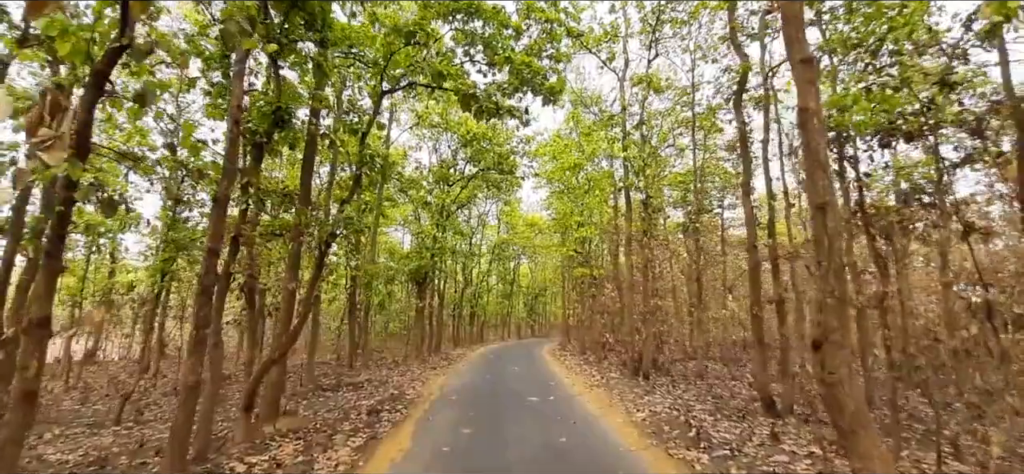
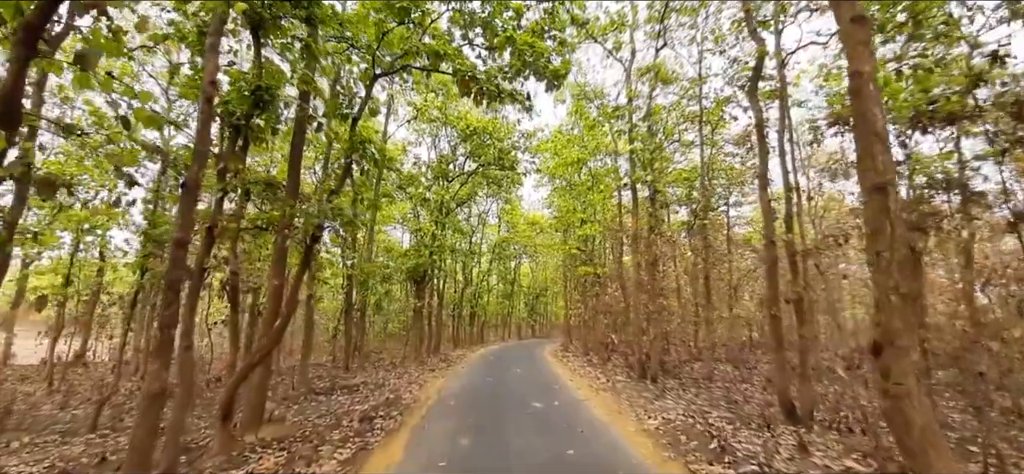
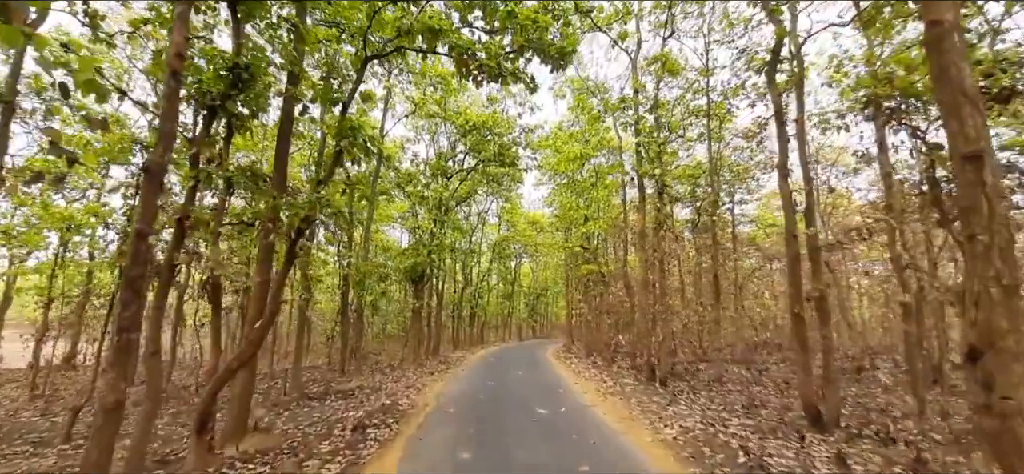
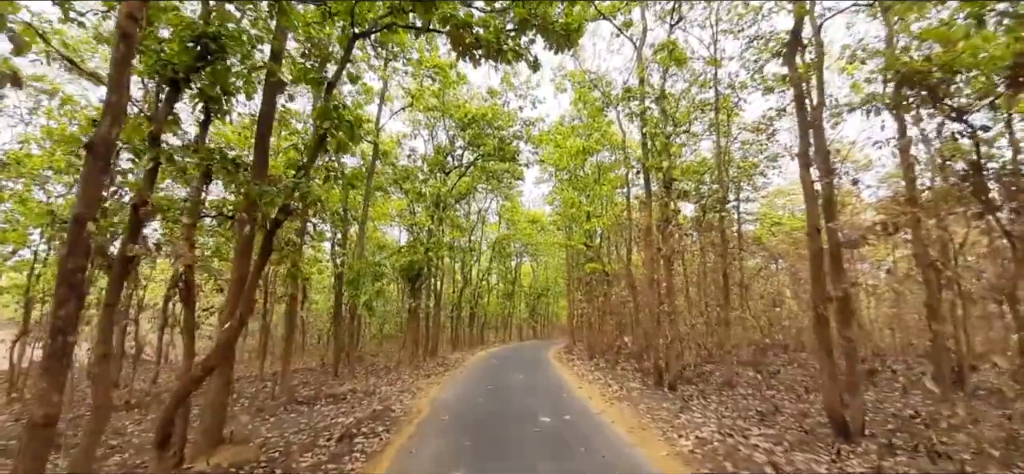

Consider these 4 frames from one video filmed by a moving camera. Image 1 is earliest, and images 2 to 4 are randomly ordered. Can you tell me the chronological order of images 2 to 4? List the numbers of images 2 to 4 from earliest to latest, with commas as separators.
2, 3, 4
